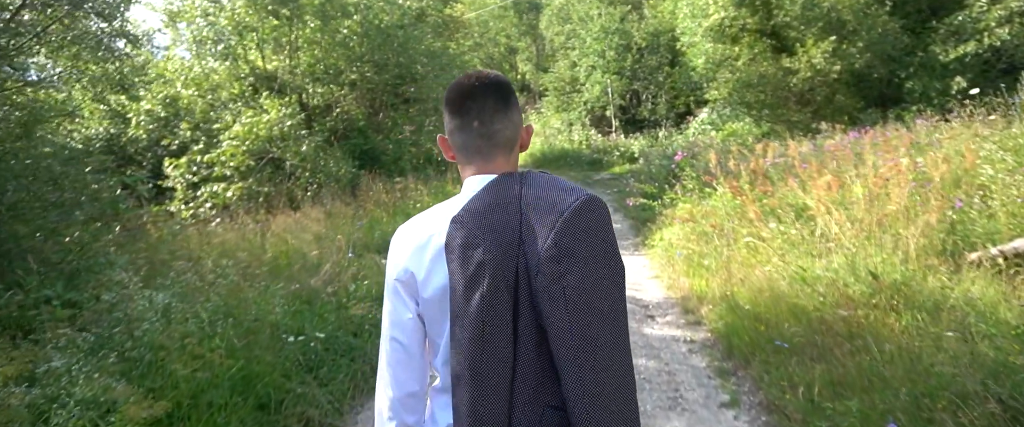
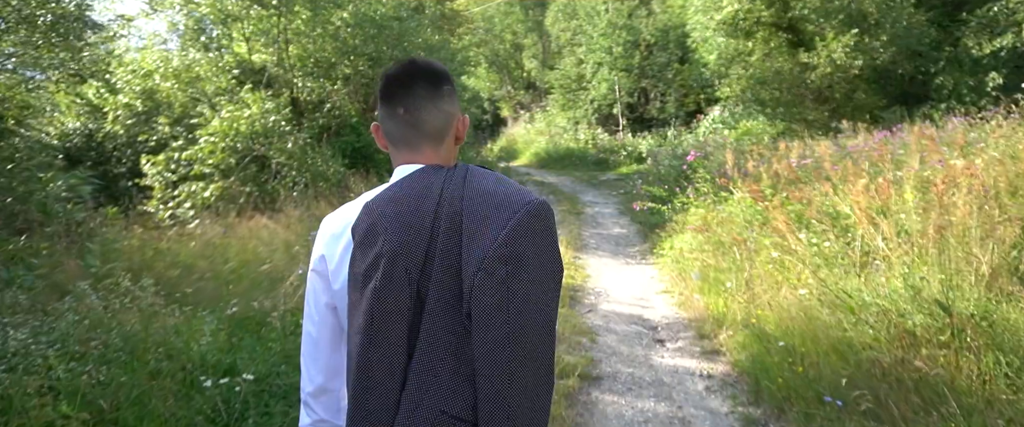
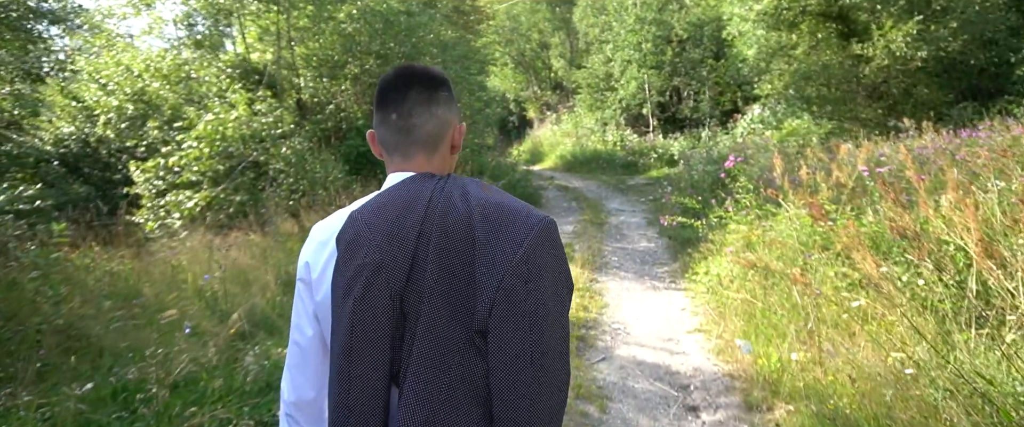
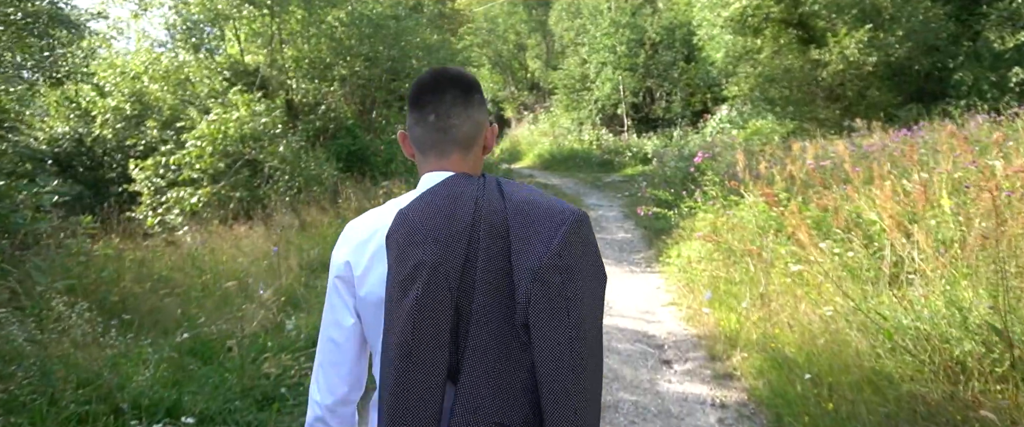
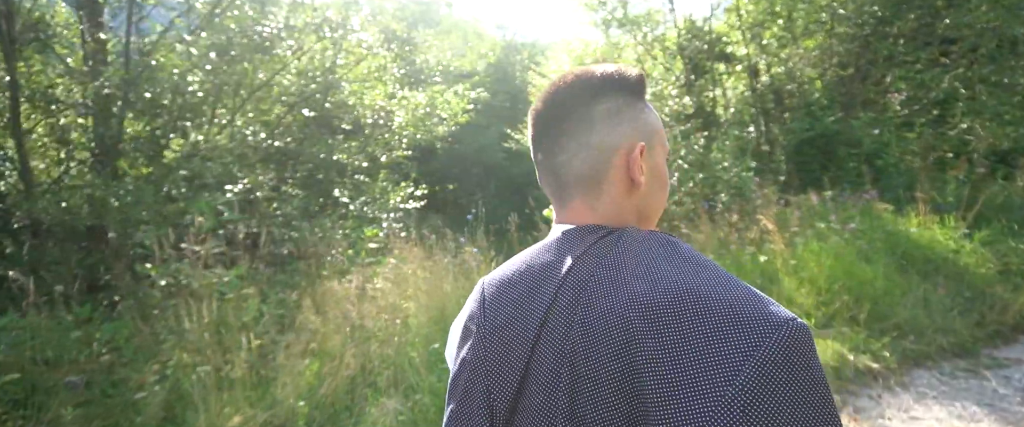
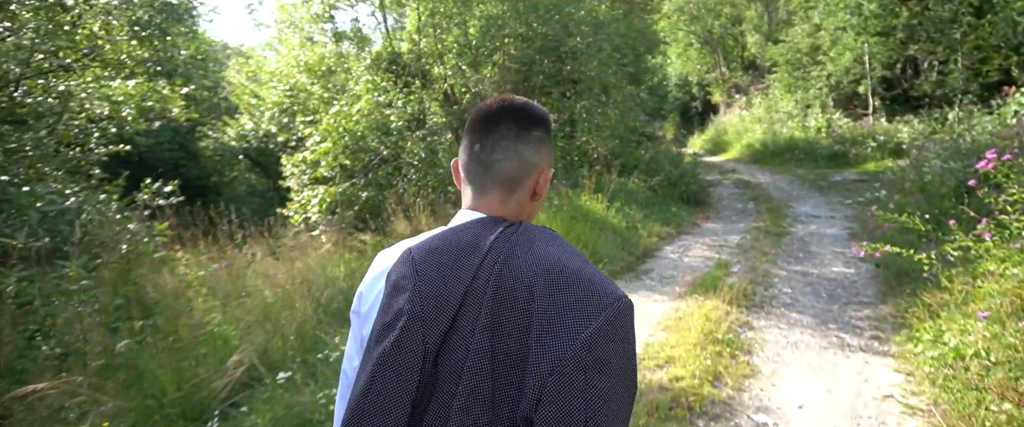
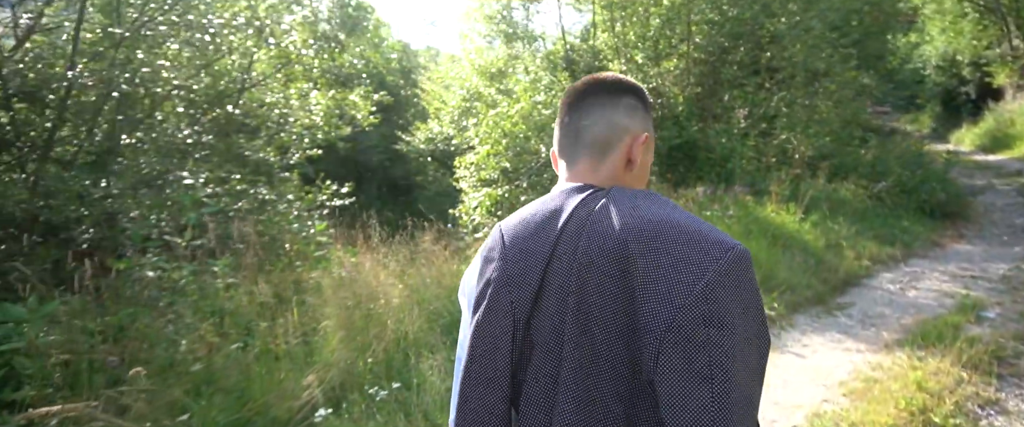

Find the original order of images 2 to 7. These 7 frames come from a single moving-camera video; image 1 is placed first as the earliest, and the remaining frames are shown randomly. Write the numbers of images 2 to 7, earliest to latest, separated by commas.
2, 4, 3, 6, 7, 5
